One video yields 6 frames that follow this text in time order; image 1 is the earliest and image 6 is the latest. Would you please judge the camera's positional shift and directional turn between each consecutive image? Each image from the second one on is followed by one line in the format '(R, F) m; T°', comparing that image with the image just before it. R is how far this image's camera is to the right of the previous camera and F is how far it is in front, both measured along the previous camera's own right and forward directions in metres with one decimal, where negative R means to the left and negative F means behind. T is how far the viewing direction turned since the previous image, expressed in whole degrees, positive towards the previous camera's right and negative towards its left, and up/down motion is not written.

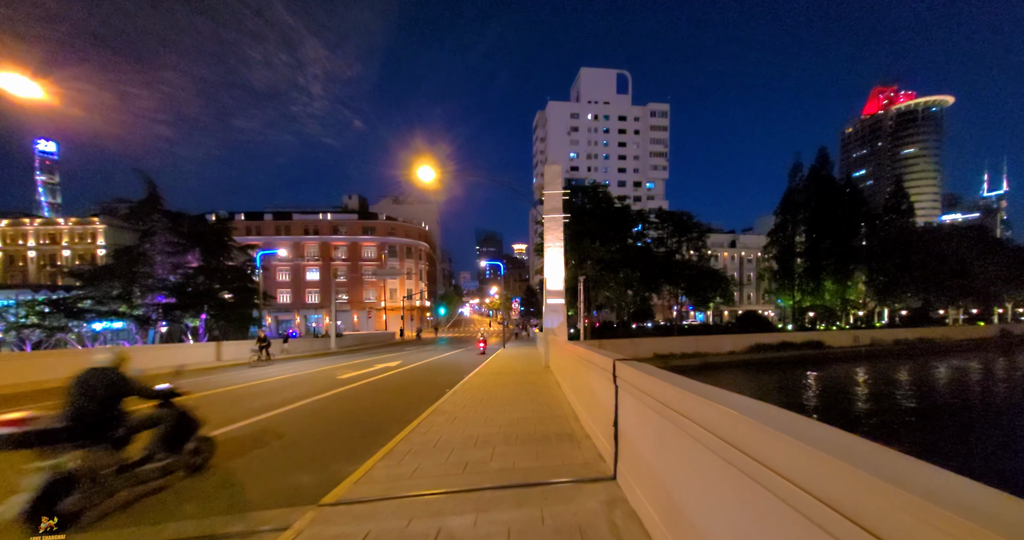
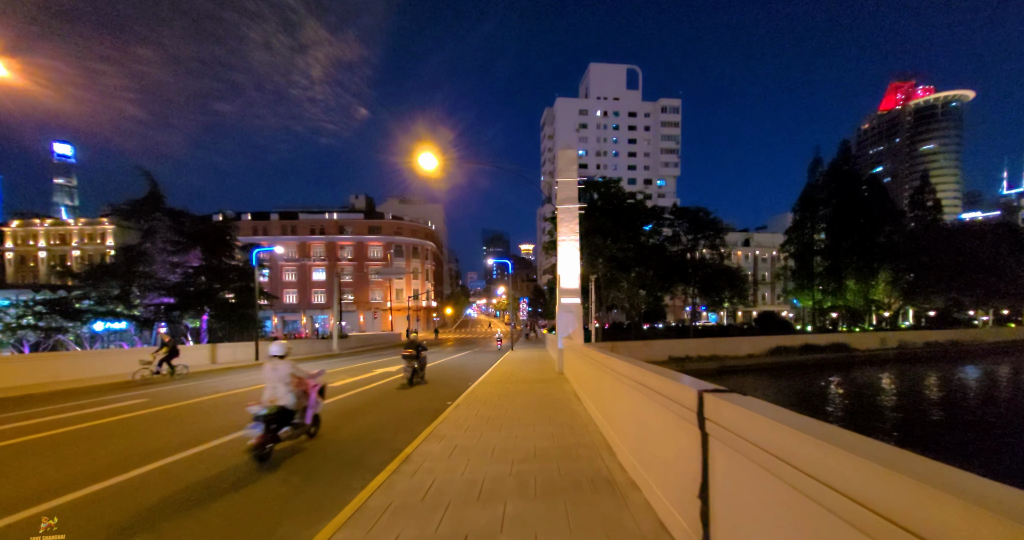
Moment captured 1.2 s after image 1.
(-0.1, +1.2) m; -1°
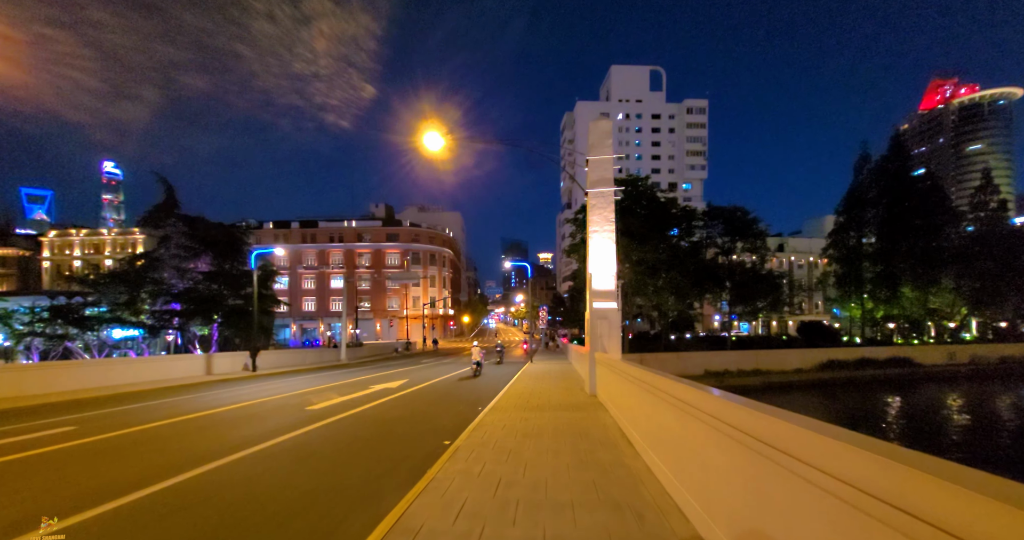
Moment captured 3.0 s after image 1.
(0.0, +2.1) m; -3°
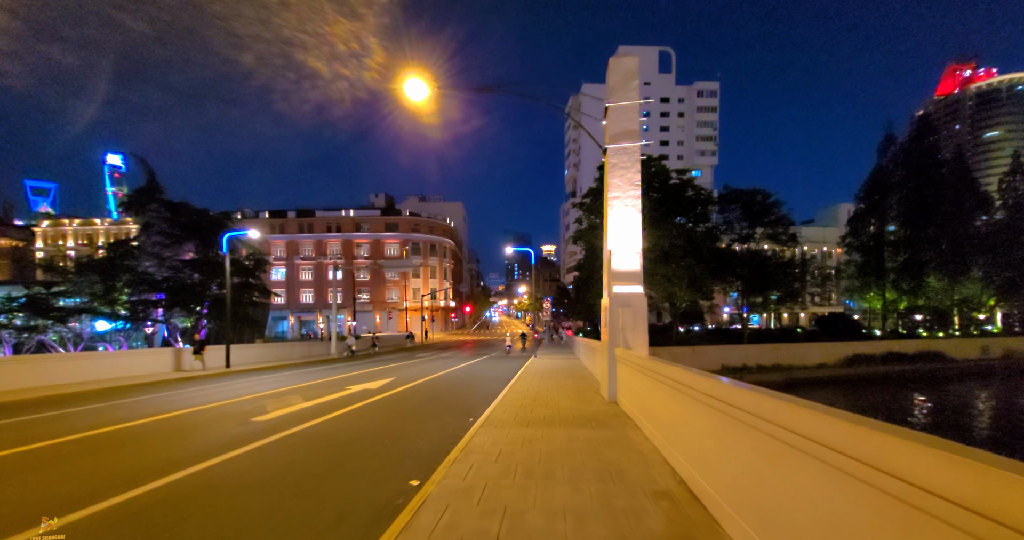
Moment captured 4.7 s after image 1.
(0.0, +1.9) m; 0°
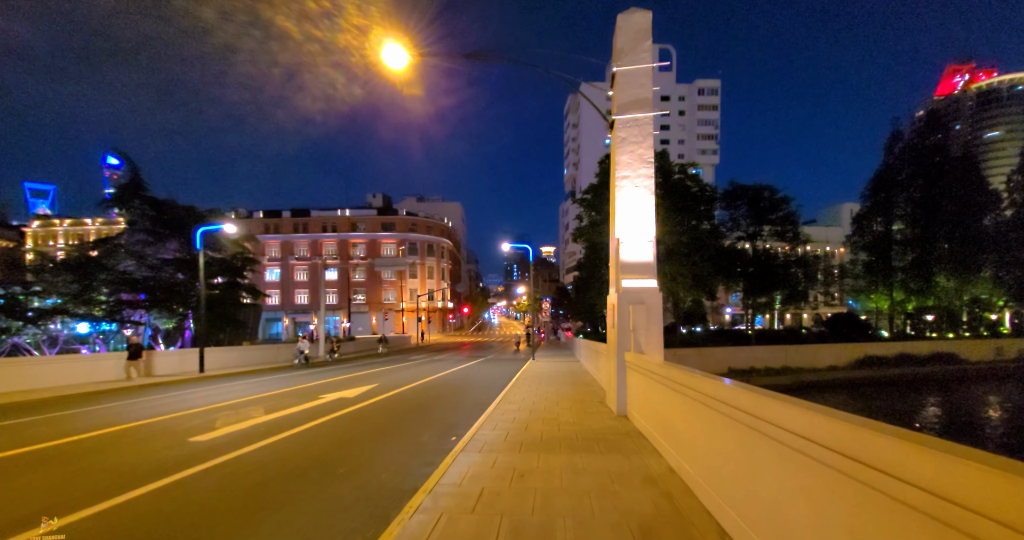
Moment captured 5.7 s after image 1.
(+0.1, +1.1) m; 0°
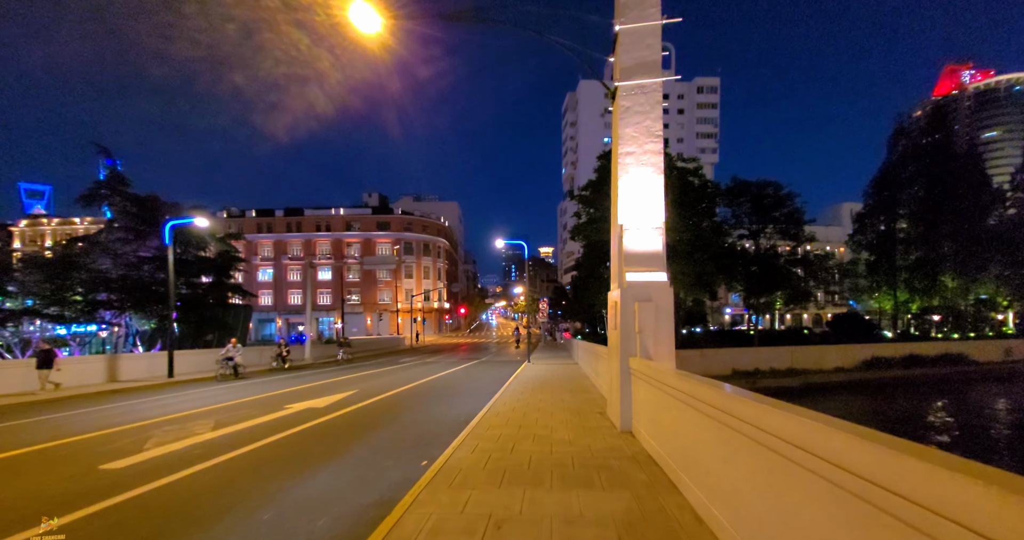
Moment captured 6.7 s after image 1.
(+0.2, +1.0) m; 0°
